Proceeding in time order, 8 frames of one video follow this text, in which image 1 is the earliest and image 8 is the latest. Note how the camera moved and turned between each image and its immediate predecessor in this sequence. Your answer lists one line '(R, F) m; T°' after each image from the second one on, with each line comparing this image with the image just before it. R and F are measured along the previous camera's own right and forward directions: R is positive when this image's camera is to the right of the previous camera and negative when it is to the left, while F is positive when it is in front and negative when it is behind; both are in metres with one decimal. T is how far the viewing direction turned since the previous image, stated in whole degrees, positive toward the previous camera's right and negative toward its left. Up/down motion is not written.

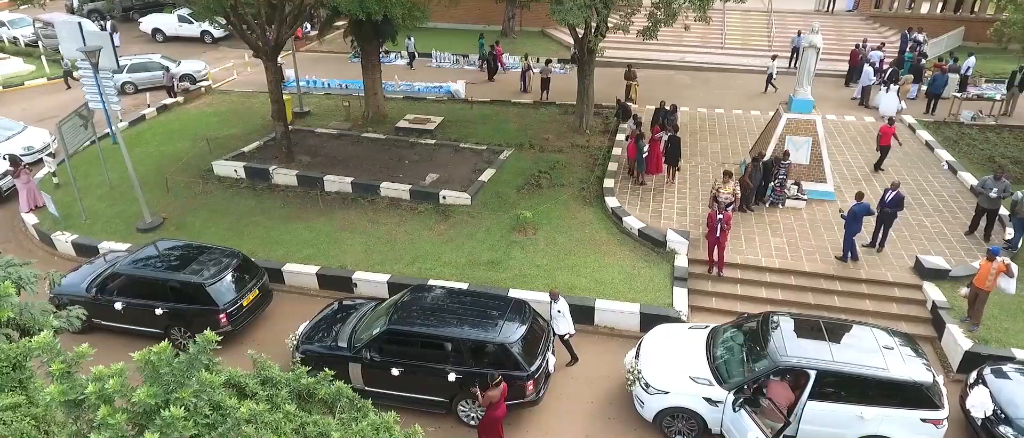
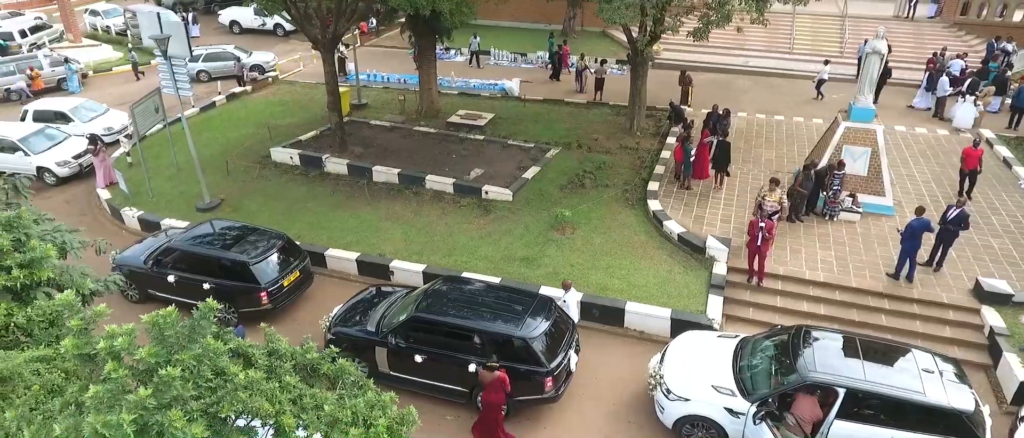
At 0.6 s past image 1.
(+0.4, 0.0) m; -6°
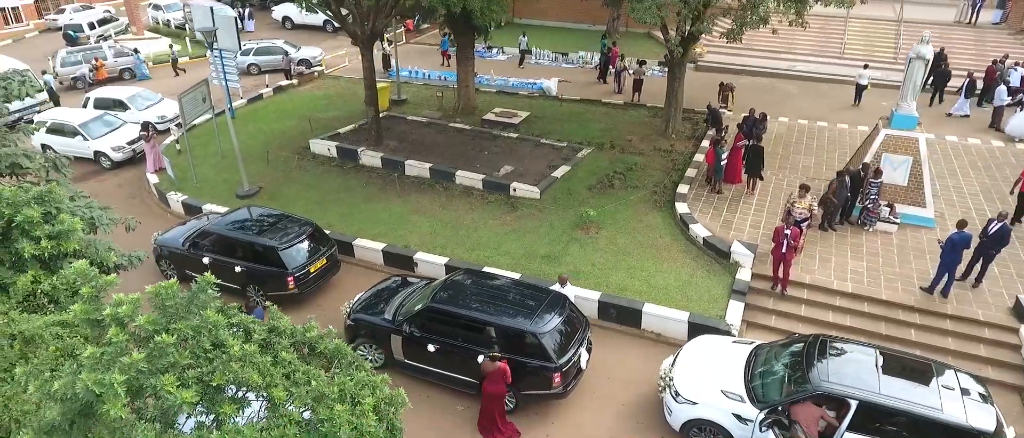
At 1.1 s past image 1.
(+0.4, -0.1) m; -4°
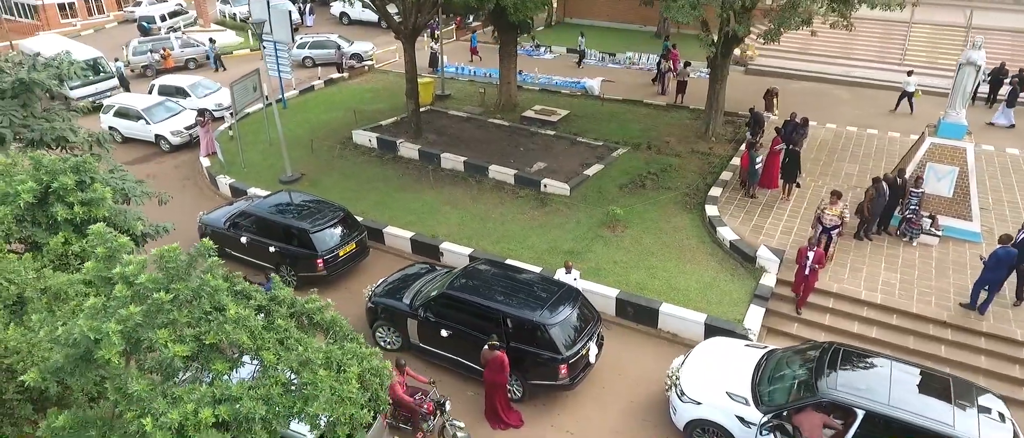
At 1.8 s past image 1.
(+0.5, -0.1) m; -5°
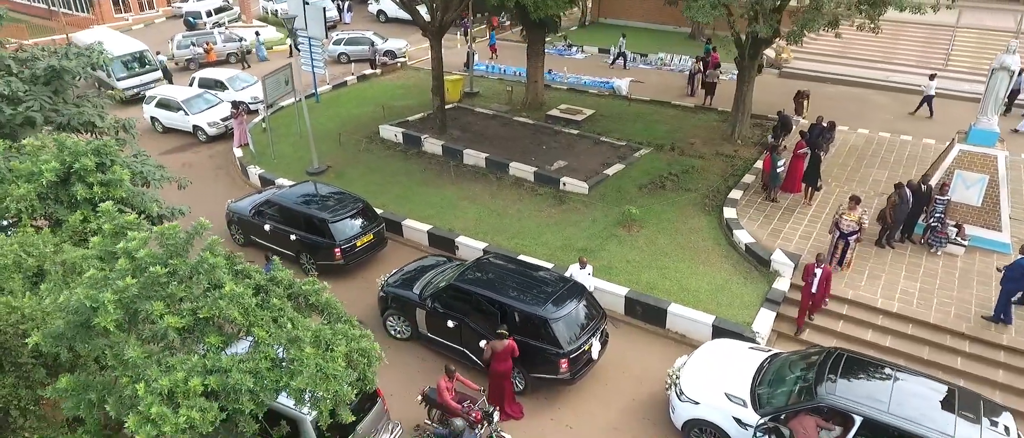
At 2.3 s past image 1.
(+0.4, -0.1) m; -3°
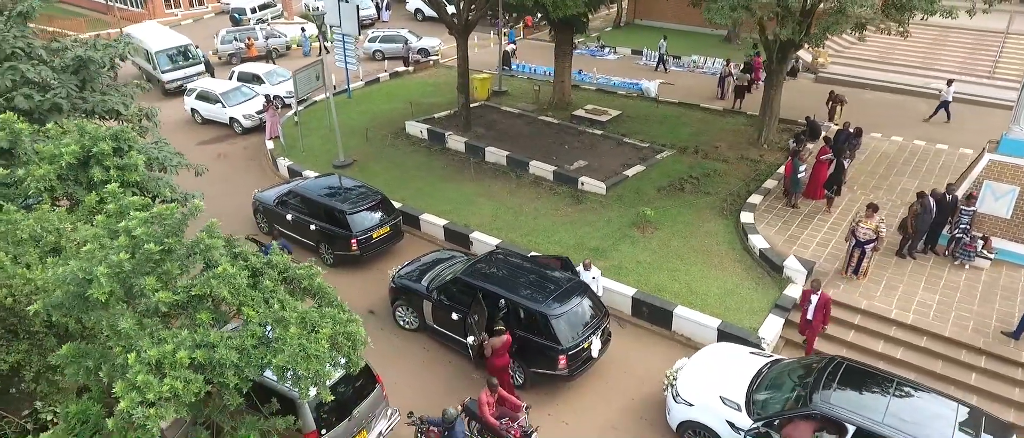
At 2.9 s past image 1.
(+0.4, -0.1) m; -4°
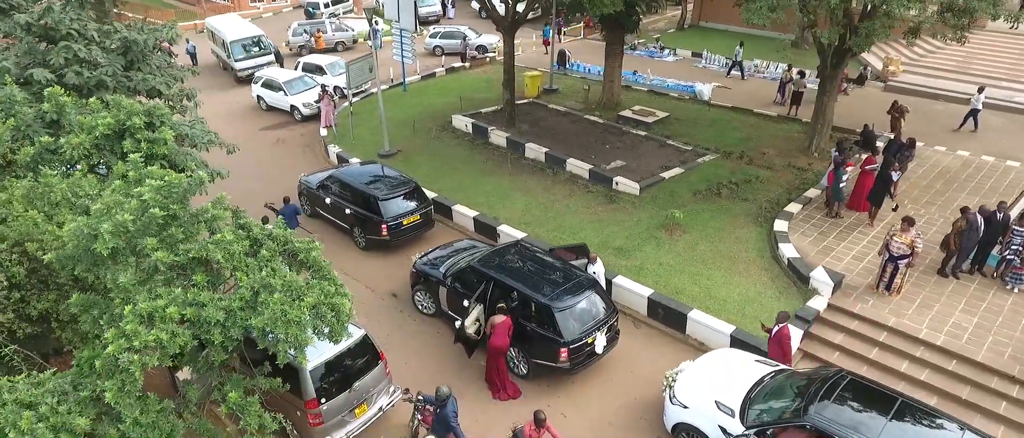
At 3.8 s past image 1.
(+0.7, -0.1) m; -6°
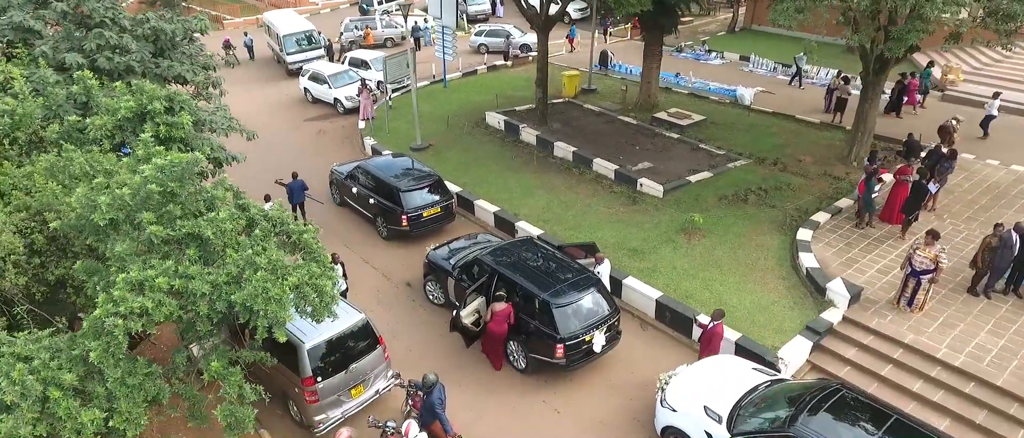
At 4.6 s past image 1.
(+0.7, -0.1) m; -5°
